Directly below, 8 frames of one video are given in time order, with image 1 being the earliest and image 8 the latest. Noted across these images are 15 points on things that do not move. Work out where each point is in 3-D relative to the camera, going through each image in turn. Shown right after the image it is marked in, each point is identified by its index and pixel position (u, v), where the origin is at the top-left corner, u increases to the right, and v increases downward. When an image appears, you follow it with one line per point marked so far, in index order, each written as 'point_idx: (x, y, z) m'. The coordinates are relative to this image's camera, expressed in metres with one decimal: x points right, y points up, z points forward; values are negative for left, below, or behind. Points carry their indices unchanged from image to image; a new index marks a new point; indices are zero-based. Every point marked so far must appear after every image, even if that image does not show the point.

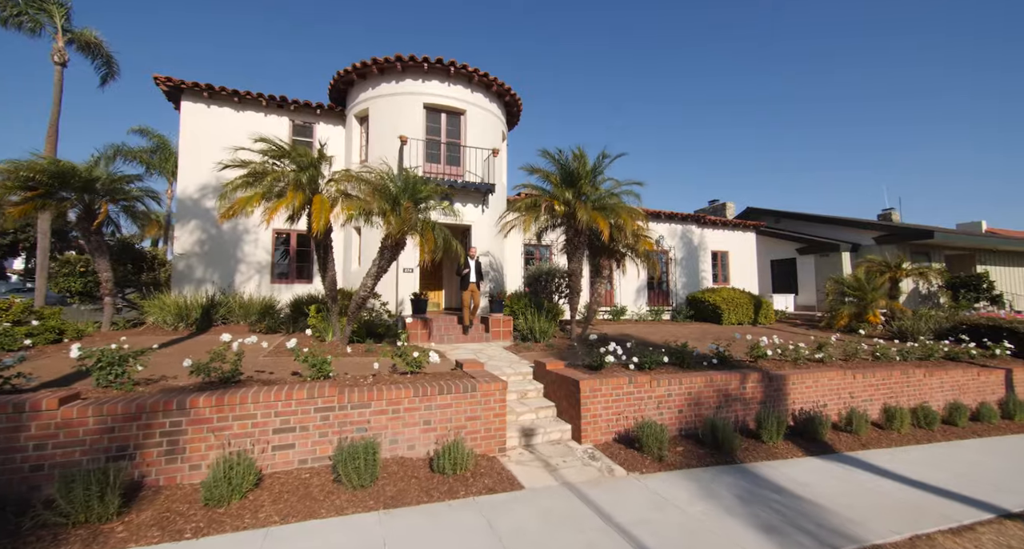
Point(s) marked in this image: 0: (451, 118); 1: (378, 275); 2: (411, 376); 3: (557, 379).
0: (-1.9, +4.9, +13.6) m
1: (-2.6, 0.0, +8.1) m
2: (-1.5, -1.5, +6.3) m
3: (+0.7, -1.7, +7.2) m
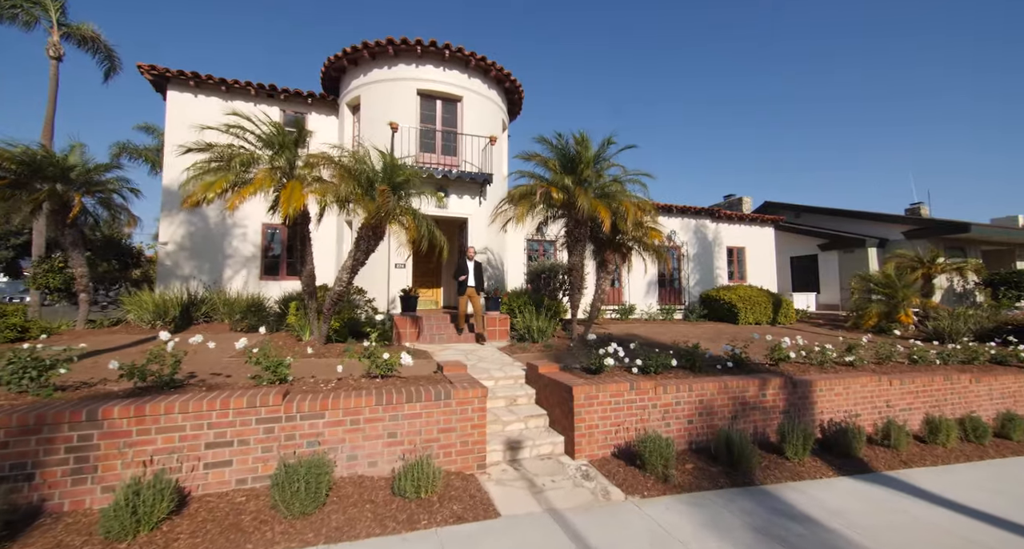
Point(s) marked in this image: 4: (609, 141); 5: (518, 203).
0: (-1.9, +5.0, +12.9) m
1: (-2.7, +0.1, +7.4) m
2: (-1.7, -1.4, +5.5) m
3: (+0.5, -1.6, +6.4) m
4: (+2.0, +2.8, +8.9) m
5: (+0.1, +1.5, +9.3) m
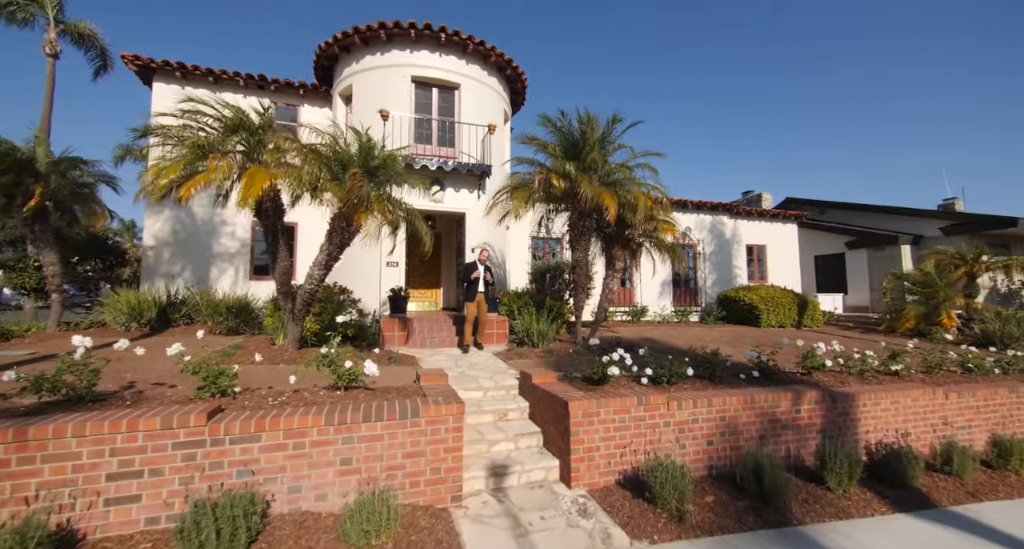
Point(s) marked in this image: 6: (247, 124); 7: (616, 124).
0: (-1.9, +5.0, +12.1) m
1: (-2.8, +0.2, +6.6) m
2: (-1.9, -1.3, +4.7) m
3: (+0.4, -1.5, +5.5) m
4: (+1.9, +2.8, +7.9) m
5: (0.0, +1.6, +8.4) m
6: (-3.9, +2.2, +6.4) m
7: (+1.9, +2.8, +8.0) m
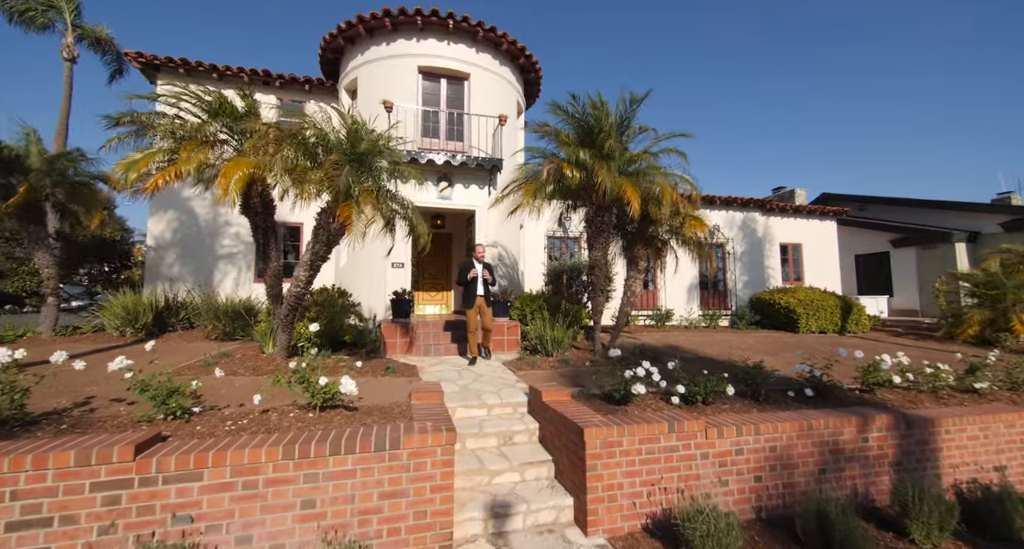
0: (-1.6, +5.0, +11.4) m
1: (-2.7, +0.1, +5.9) m
2: (-1.8, -1.3, +4.0) m
3: (+0.5, -1.6, +4.6) m
4: (+2.0, +2.8, +7.1) m
5: (+0.2, +1.6, +7.6) m
6: (-3.8, +2.2, +5.8) m
7: (+2.0, +2.8, +7.1) m
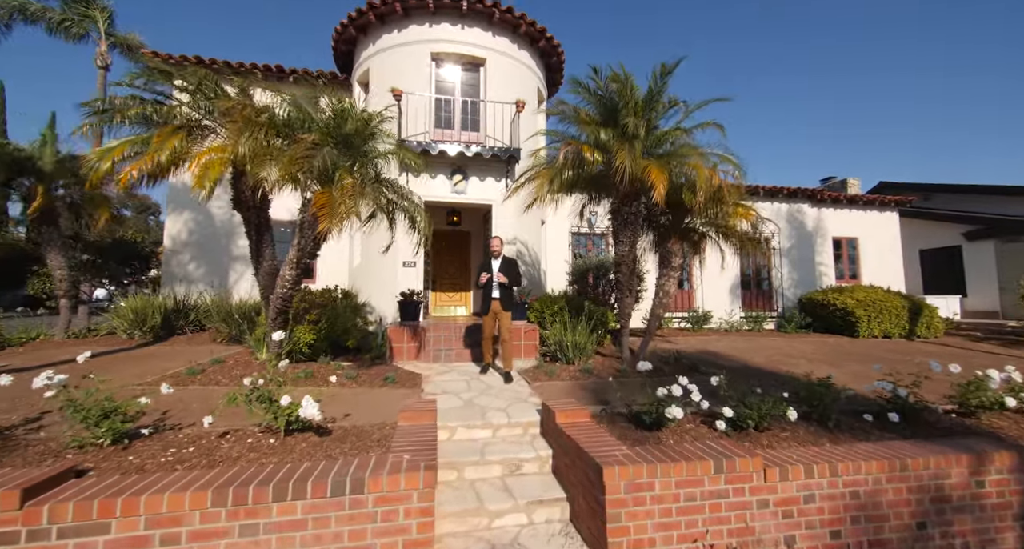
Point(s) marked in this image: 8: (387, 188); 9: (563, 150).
0: (-1.1, +5.0, +10.7) m
1: (-2.6, +0.2, +5.3) m
2: (-1.8, -1.3, +3.3) m
3: (+0.5, -1.5, +3.8) m
4: (+2.2, +2.9, +6.1) m
5: (+0.4, +1.6, +6.8) m
6: (-3.7, +2.2, +5.3) m
7: (+2.2, +2.8, +6.2) m
8: (-1.7, +1.1, +5.7) m
9: (+0.8, +1.8, +6.3) m
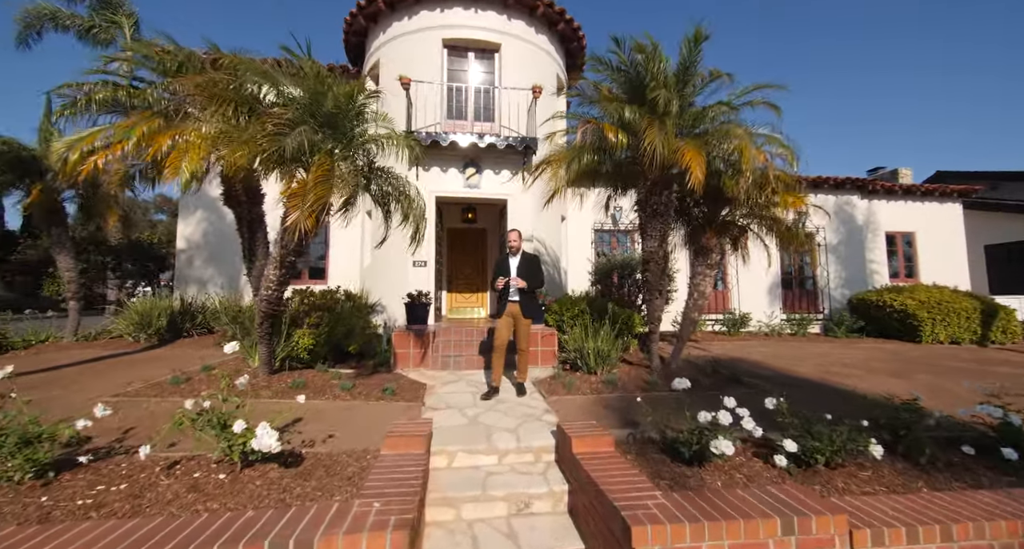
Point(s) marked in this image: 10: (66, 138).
0: (-0.7, +5.0, +10.0) m
1: (-2.5, +0.2, +4.7) m
2: (-1.8, -1.3, +2.7) m
3: (+0.6, -1.5, +3.1) m
4: (+2.4, +2.9, +5.3) m
5: (+0.6, +1.6, +6.1) m
6: (-3.6, +2.2, +4.8) m
7: (+2.4, +2.9, +5.4) m
8: (-1.5, +1.2, +5.1) m
9: (+1.0, +1.8, +5.6) m
10: (-4.8, +1.5, +4.7) m
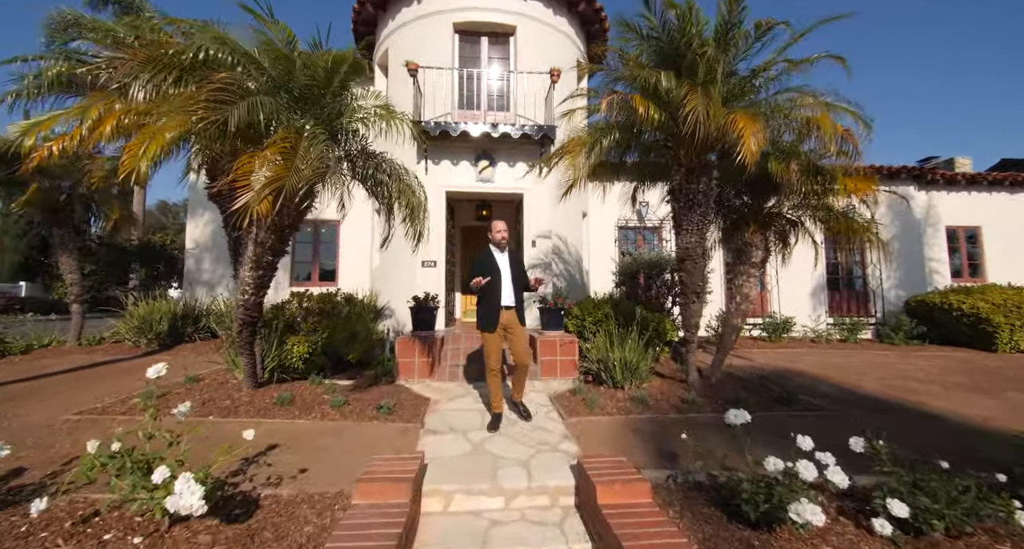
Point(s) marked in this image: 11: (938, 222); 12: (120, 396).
0: (-0.3, +5.0, +9.4) m
1: (-2.4, +0.1, +4.1) m
2: (-1.8, -1.3, +2.0) m
3: (+0.6, -1.5, +2.3) m
4: (+2.5, +2.9, +4.5) m
5: (+0.8, +1.6, +5.3) m
6: (-3.5, +2.2, +4.2) m
7: (+2.5, +2.9, +4.5) m
8: (-1.4, +1.1, +4.5) m
9: (+1.1, +1.8, +4.8) m
10: (-4.7, +1.4, +4.2) m
11: (+10.7, +1.3, +10.8) m
12: (-4.4, -1.3, +4.8) m
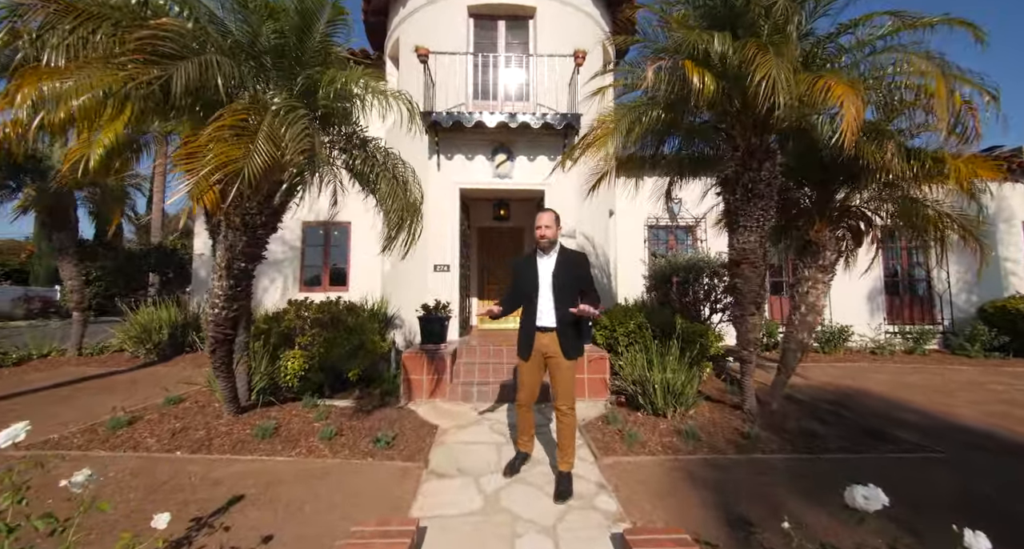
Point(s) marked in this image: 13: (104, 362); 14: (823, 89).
0: (0.0, +4.9, +8.6) m
1: (-2.2, +0.1, +3.5) m
2: (-1.7, -1.4, +1.3) m
3: (+0.7, -1.6, +1.5) m
4: (+2.6, +2.8, +3.6) m
5: (+1.0, +1.5, +4.5) m
6: (-3.3, +2.1, +3.6) m
7: (+2.7, +2.8, +3.6) m
8: (-1.2, +1.1, +3.7) m
9: (+1.3, +1.8, +4.0) m
10: (-4.6, +1.4, +3.7) m
11: (+11.1, +1.3, +9.6) m
12: (-4.2, -1.4, +4.2) m
13: (-7.4, -1.6, +7.8) m
14: (+2.3, +1.4, +3.4) m
